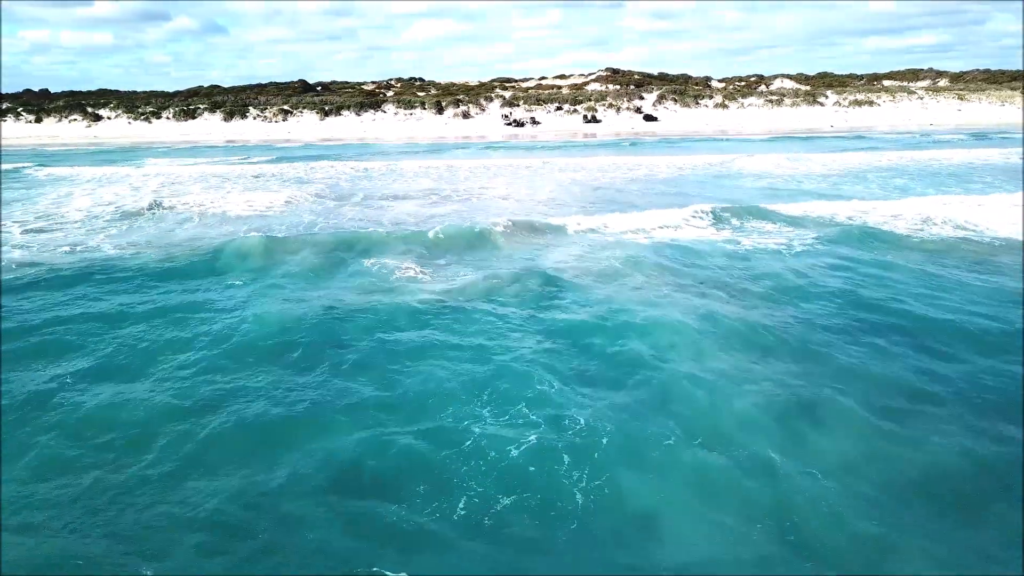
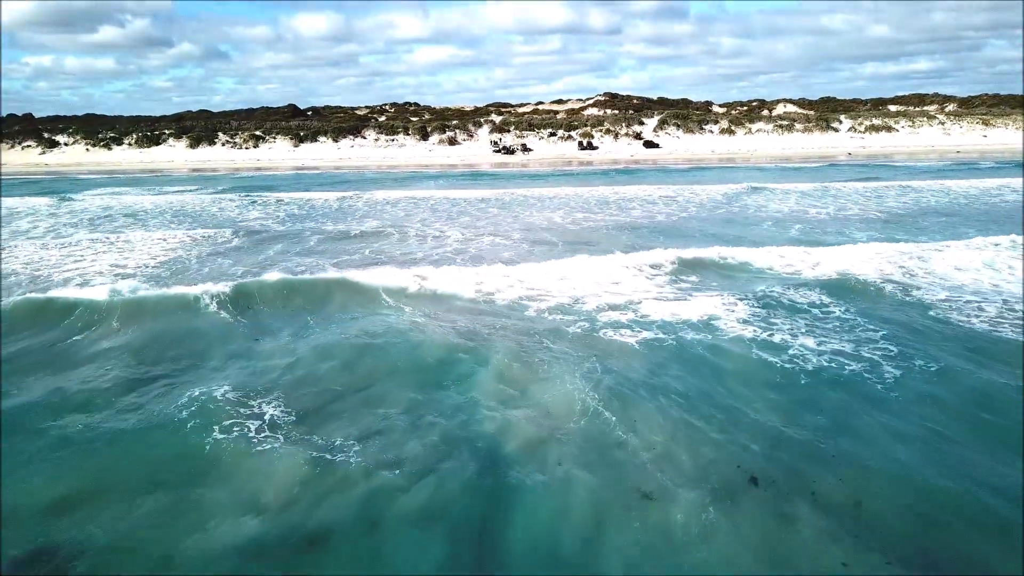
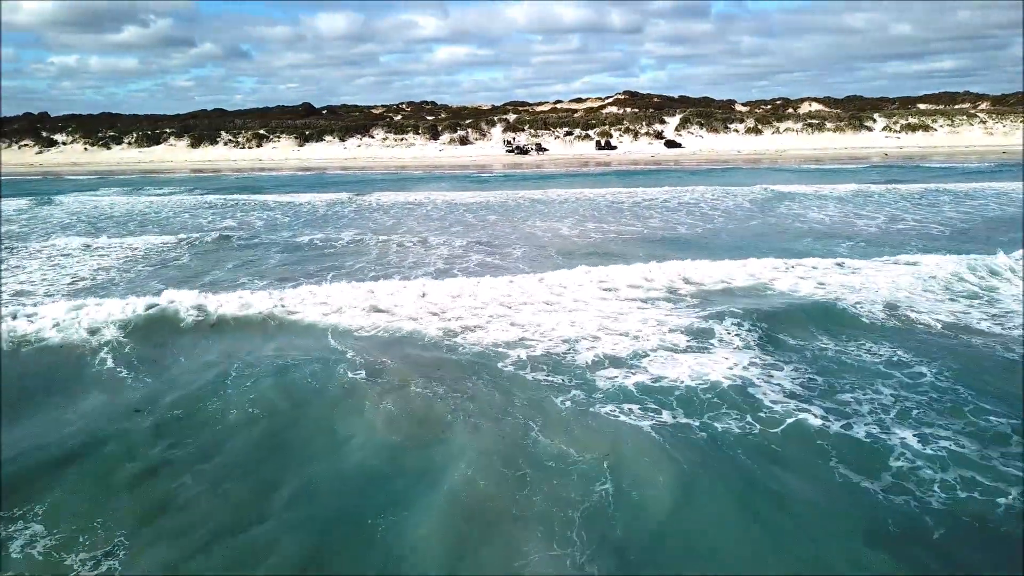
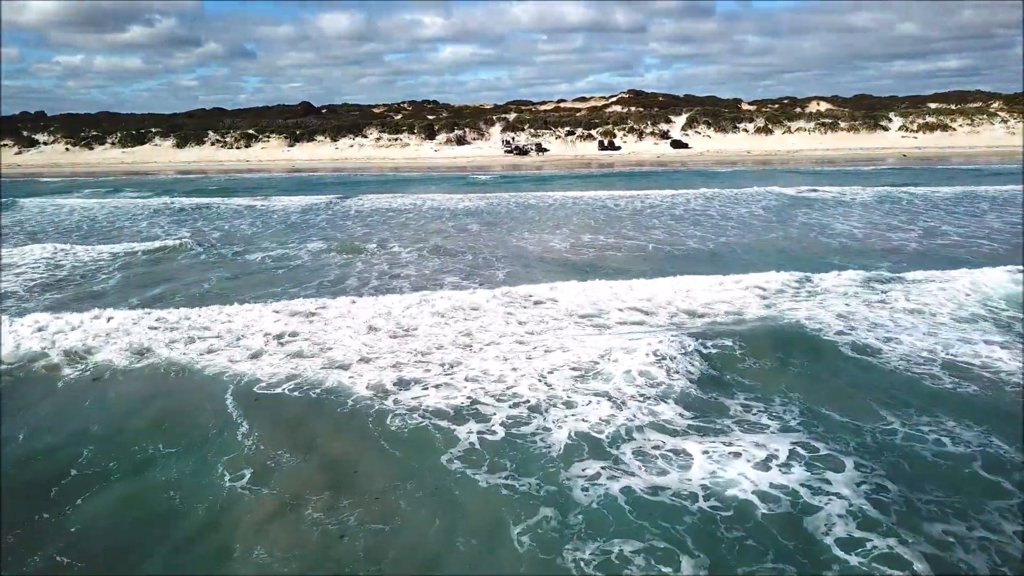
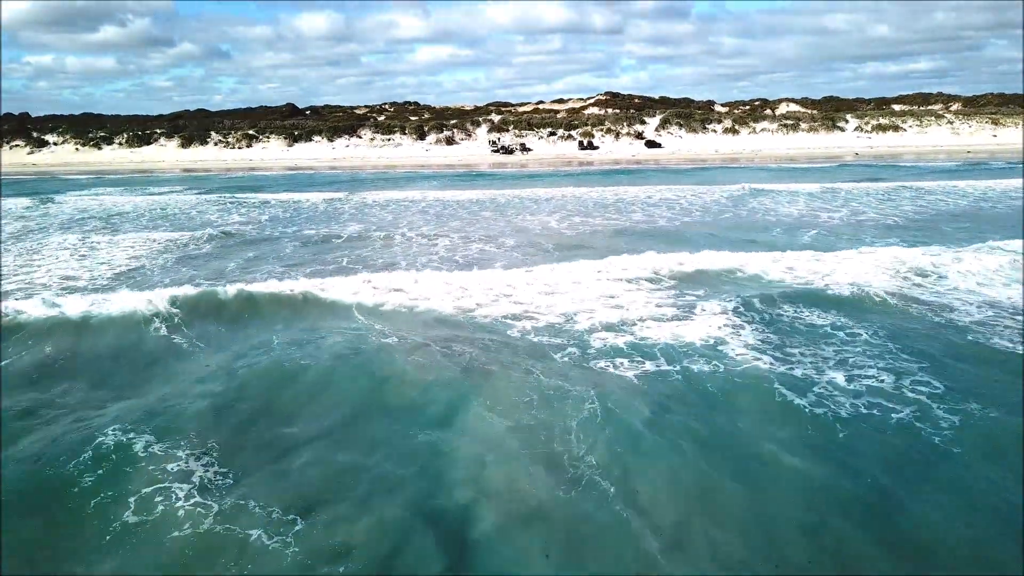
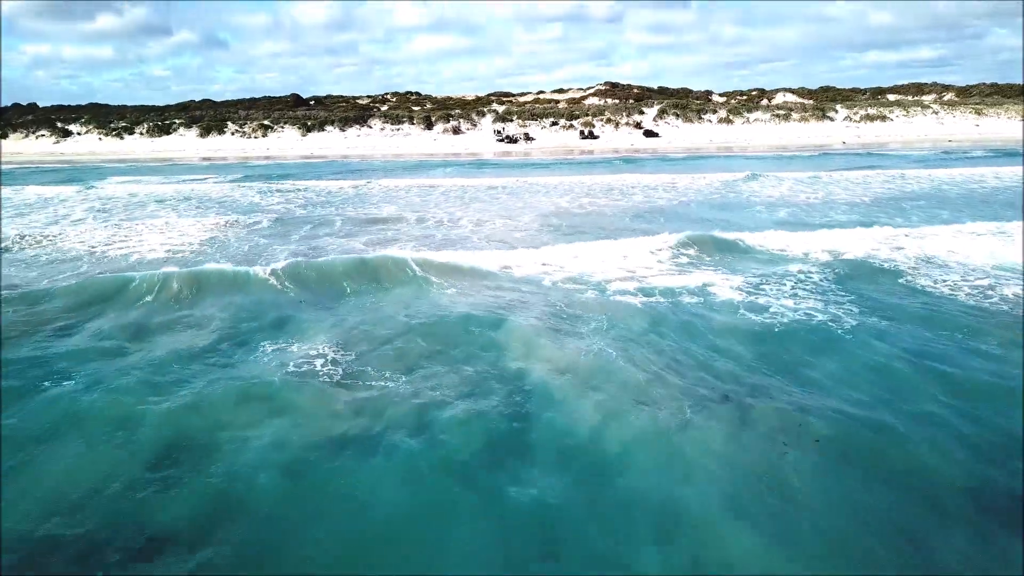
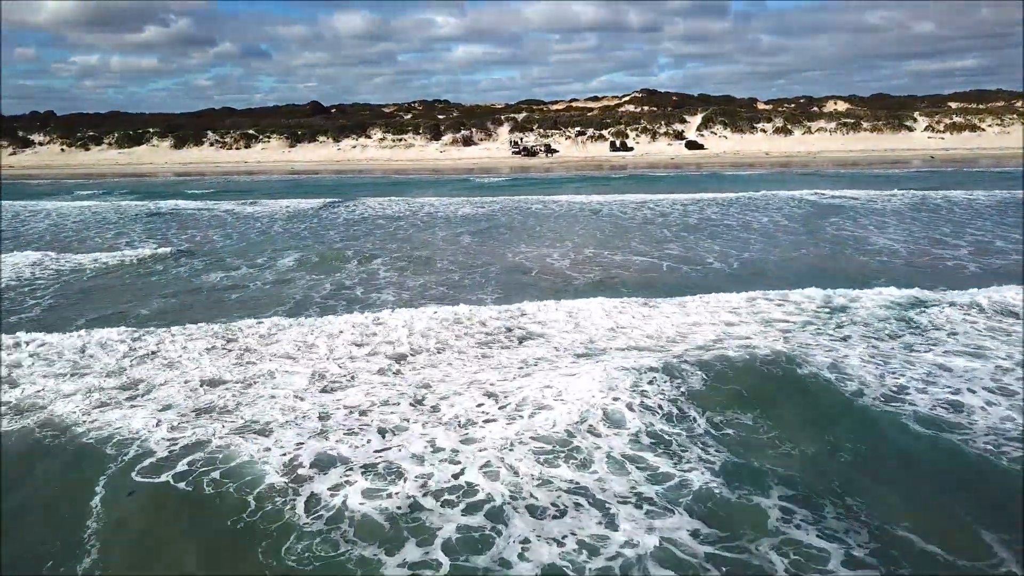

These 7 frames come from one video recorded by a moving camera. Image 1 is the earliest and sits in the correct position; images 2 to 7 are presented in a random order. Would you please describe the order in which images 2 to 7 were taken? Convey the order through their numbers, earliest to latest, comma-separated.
6, 2, 5, 3, 4, 7
